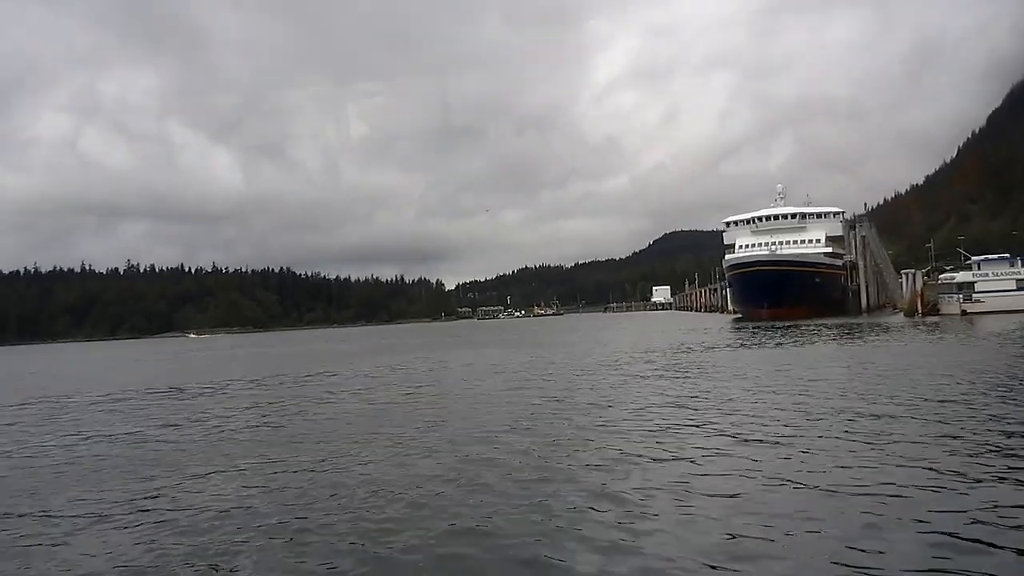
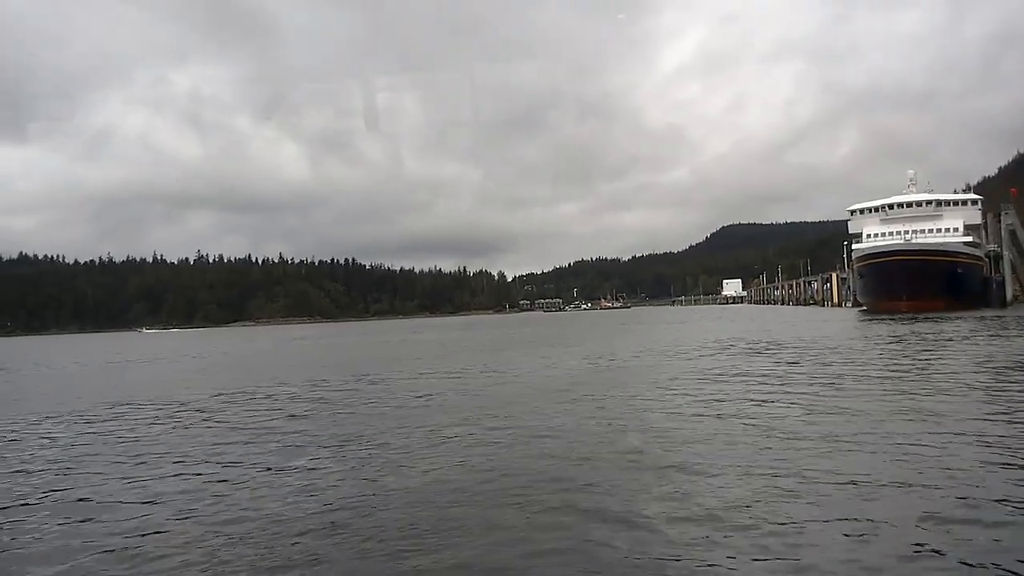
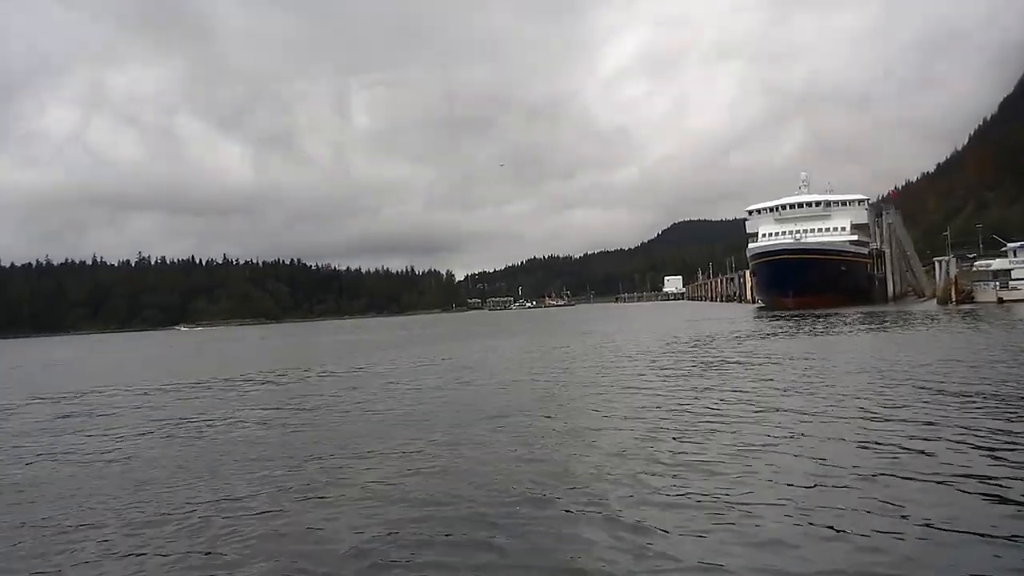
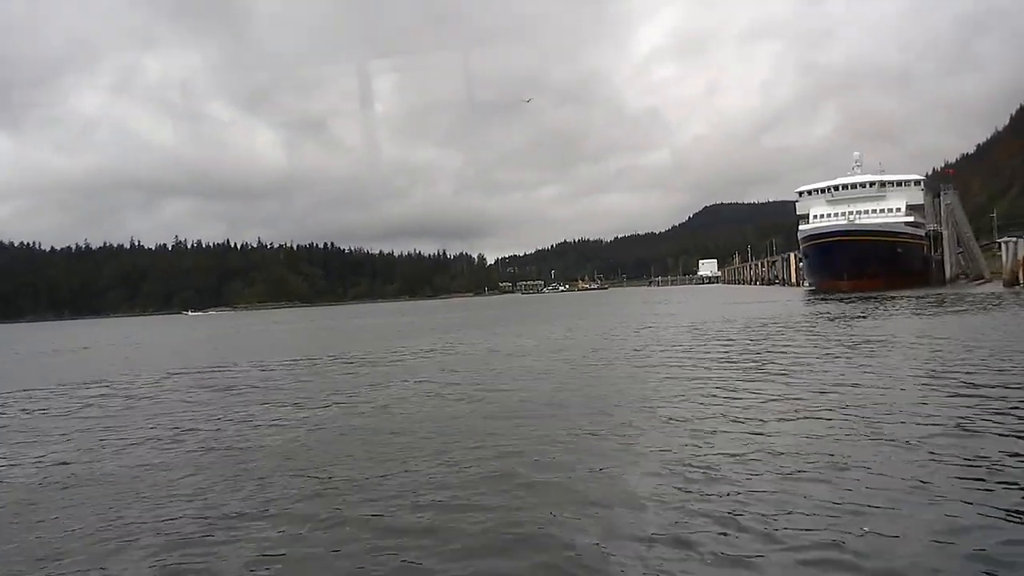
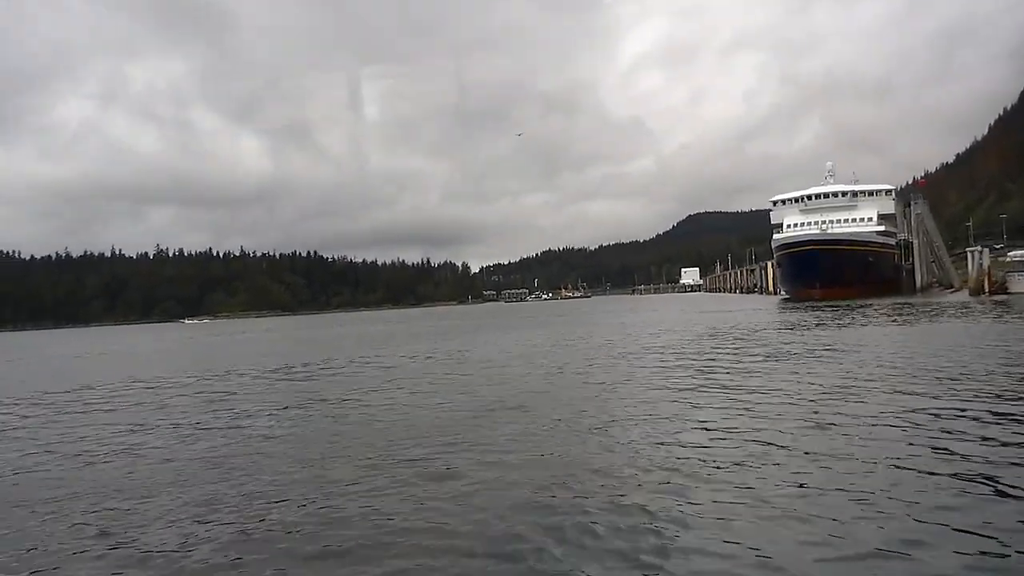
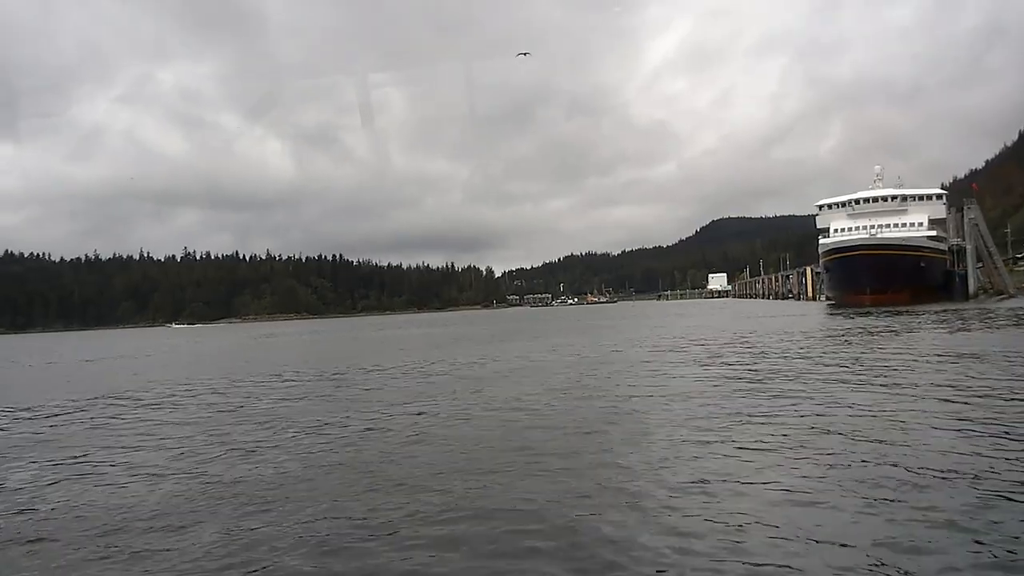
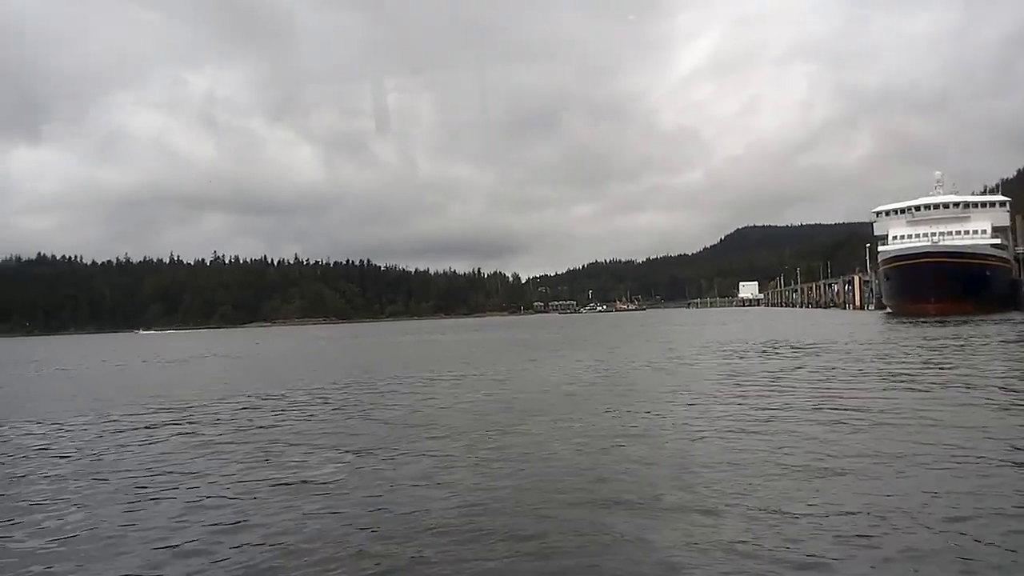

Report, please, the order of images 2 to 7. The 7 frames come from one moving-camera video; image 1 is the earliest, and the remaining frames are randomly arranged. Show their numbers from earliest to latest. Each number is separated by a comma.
3, 5, 4, 6, 2, 7
